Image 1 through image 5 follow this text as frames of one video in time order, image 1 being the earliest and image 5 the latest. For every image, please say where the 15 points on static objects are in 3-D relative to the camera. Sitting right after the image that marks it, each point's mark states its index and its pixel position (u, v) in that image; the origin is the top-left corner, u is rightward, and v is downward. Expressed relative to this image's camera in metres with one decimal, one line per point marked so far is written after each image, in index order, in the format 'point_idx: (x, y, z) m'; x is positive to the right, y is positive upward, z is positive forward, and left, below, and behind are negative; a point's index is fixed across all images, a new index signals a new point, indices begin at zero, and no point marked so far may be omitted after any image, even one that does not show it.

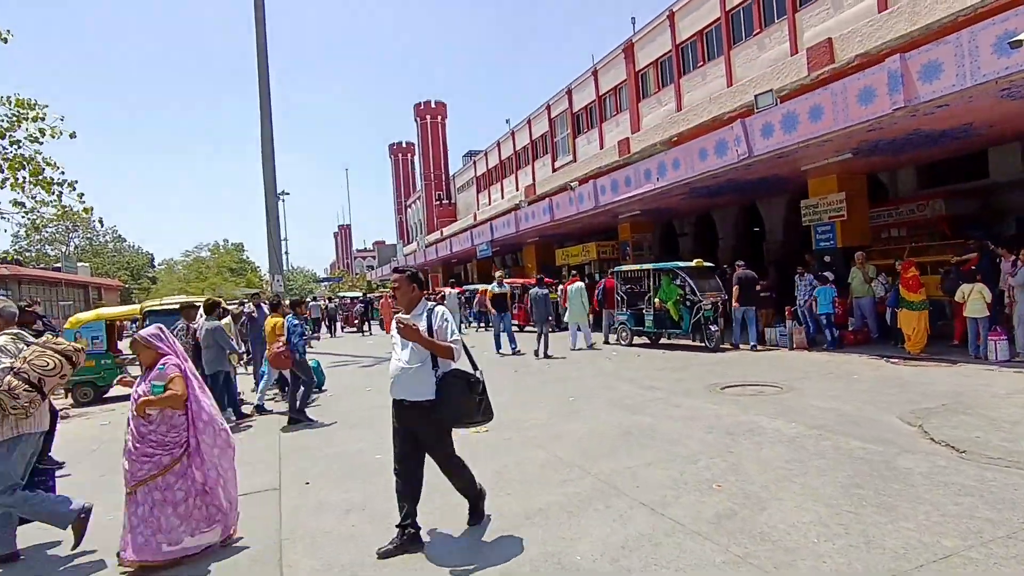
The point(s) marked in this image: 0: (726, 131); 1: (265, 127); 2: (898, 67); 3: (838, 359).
0: (+4.9, +3.6, +13.6) m
1: (-8.0, +5.2, +19.4) m
2: (+6.3, +3.6, +9.8) m
3: (+5.9, -1.3, +10.8) m
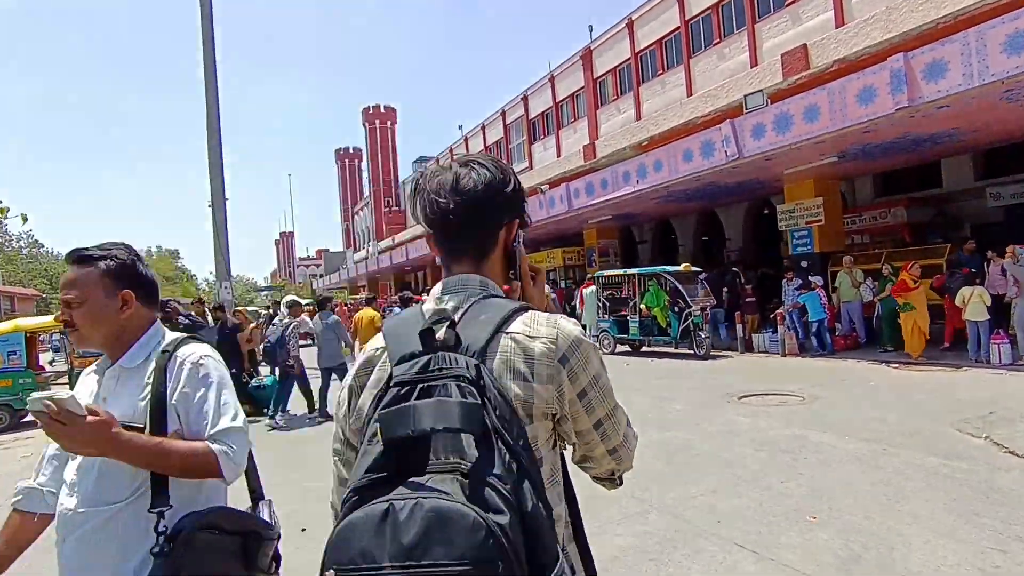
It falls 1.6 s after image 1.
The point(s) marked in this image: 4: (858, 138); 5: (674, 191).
0: (+4.4, +3.5, +13.2) m
1: (-8.9, +5.0, +17.9) m
2: (+6.2, +3.6, +9.6) m
3: (+5.7, -1.4, +10.5) m
4: (+6.6, +2.9, +11.4) m
5: (+4.5, +2.7, +16.7) m
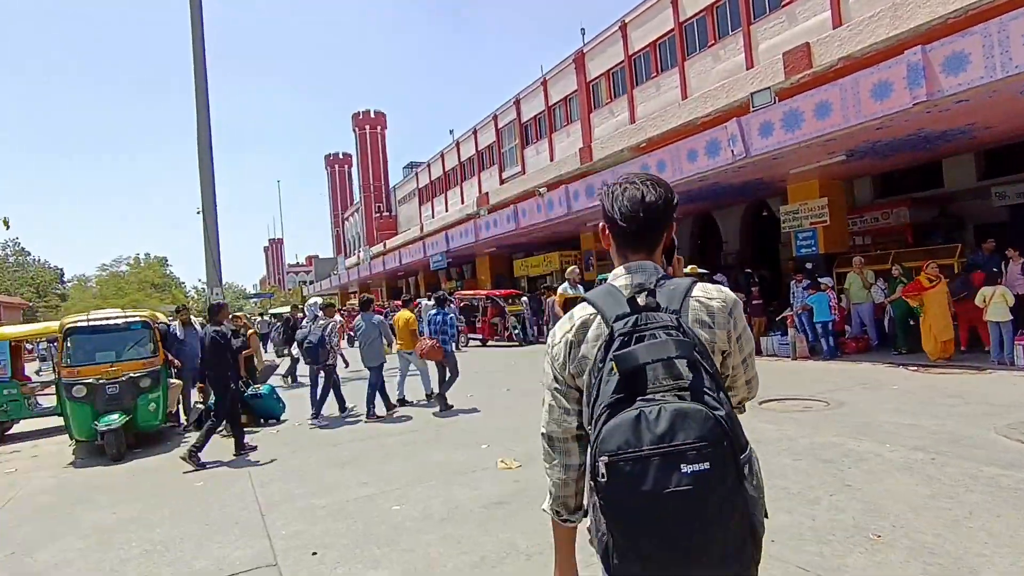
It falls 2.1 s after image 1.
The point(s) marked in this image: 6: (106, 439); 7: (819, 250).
0: (+4.5, +3.4, +13.0) m
1: (-9.0, +4.8, +17.4) m
2: (+6.3, +3.6, +9.3) m
3: (+5.8, -1.4, +10.2) m
4: (+6.6, +2.8, +11.1) m
5: (+4.5, +2.6, +16.5) m
6: (-5.4, -2.0, +7.9) m
7: (+7.8, +1.0, +15.4) m
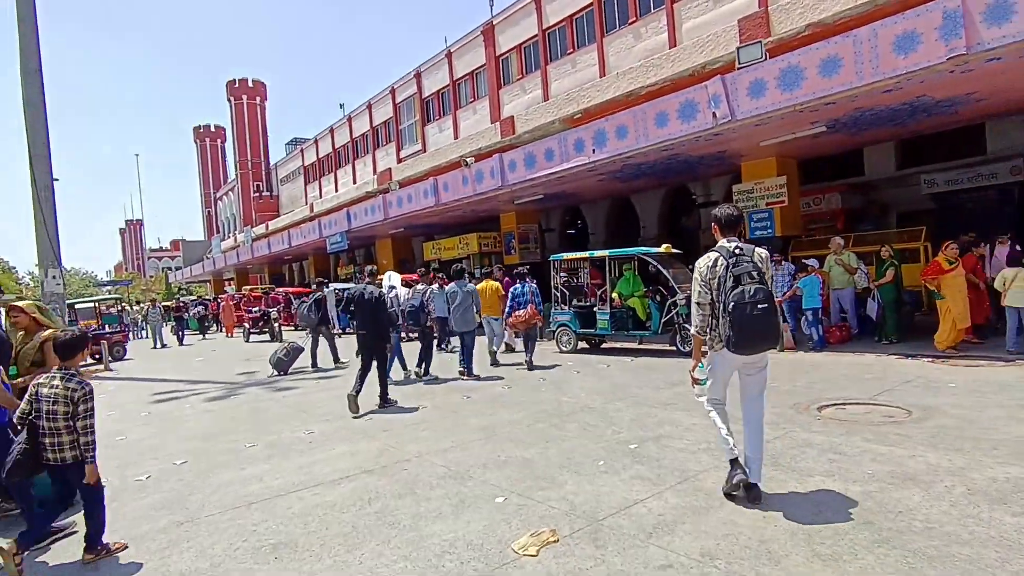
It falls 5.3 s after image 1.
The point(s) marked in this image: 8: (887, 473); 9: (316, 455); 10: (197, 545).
0: (+3.5, +3.7, +11.3) m
1: (-10.6, +5.2, +13.2) m
2: (+6.0, +3.8, +8.1) m
3: (+5.3, -1.1, +9.0) m
4: (+5.9, +3.1, +10.0) m
5: (+2.8, +3.0, +14.8) m
6: (-5.3, -1.7, +4.6) m
7: (+6.3, +1.3, +14.4) m
8: (+2.7, -1.3, +4.3) m
9: (-2.0, -1.7, +6.0) m
10: (-2.2, -1.8, +4.1) m
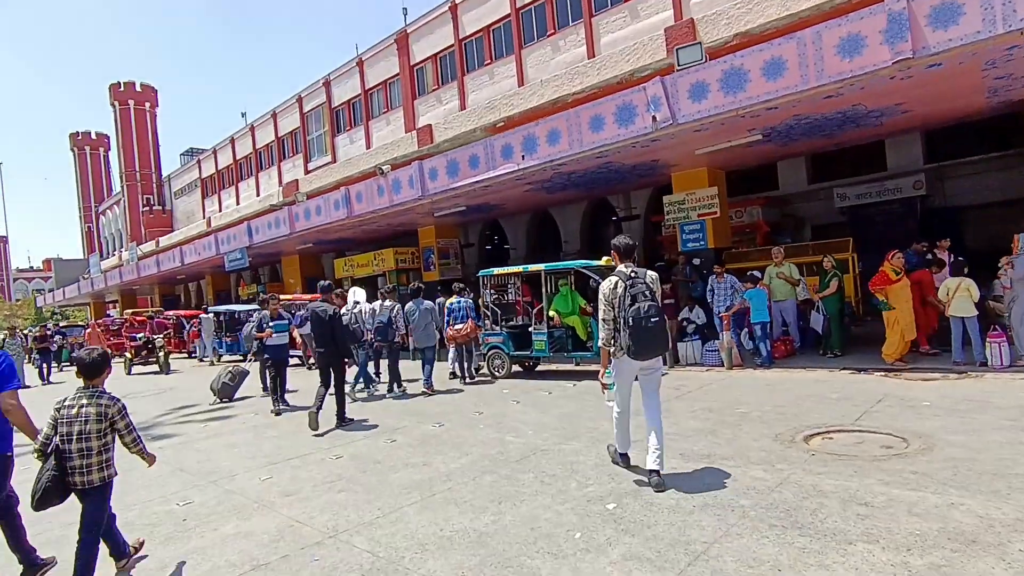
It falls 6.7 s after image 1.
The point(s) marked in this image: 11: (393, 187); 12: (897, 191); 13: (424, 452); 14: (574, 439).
0: (+2.1, +3.5, +10.6) m
1: (-12.0, +4.7, +10.5) m
2: (+5.1, +3.7, +7.8) m
3: (+4.4, -1.3, +8.4) m
4: (+4.8, +2.9, +9.6) m
5: (+1.0, +2.6, +13.9) m
6: (-5.5, -2.0, +2.6) m
7: (+4.6, +1.0, +14.0) m
8: (+2.5, -1.4, +3.5) m
9: (-2.4, -1.9, +4.5) m
10: (-2.3, -1.9, +2.5) m
11: (-3.3, +2.7, +16.4) m
12: (+10.7, +2.7, +16.6) m
13: (-0.9, -1.7, +6.3) m
14: (+0.7, -1.6, +6.3) m
